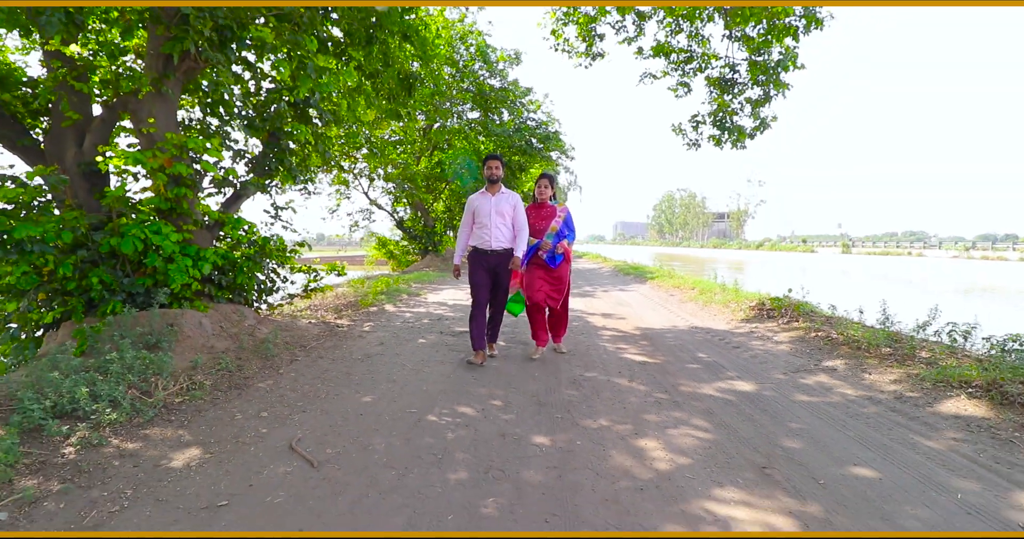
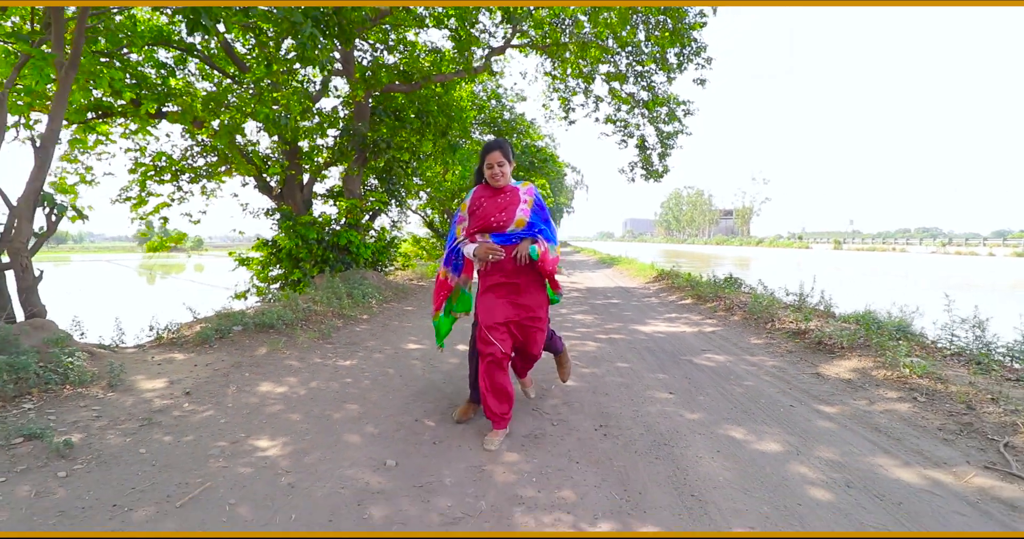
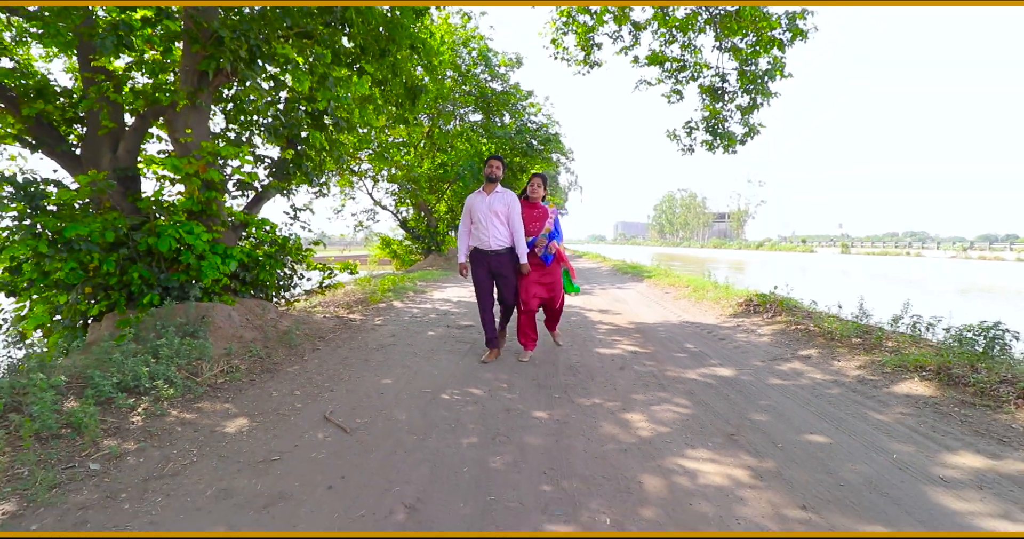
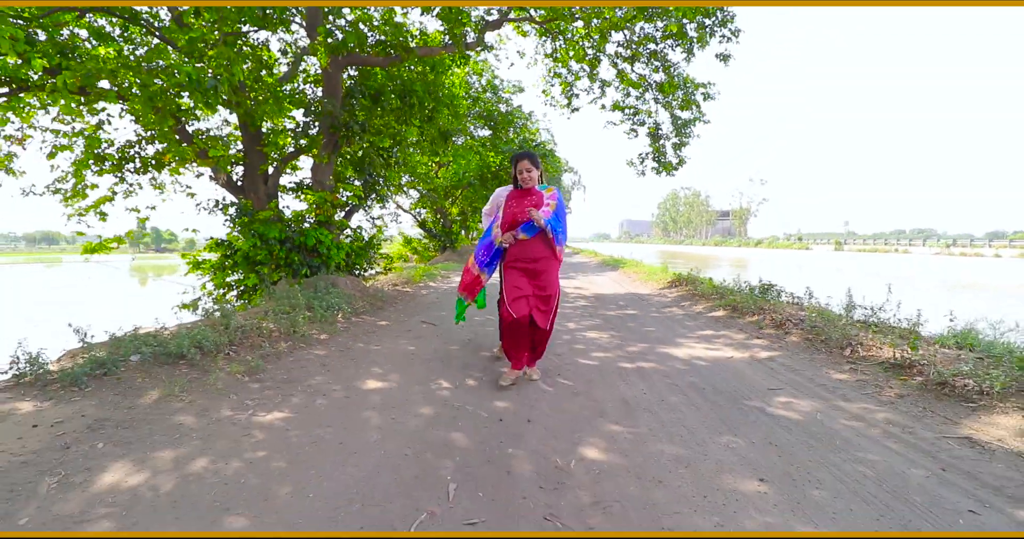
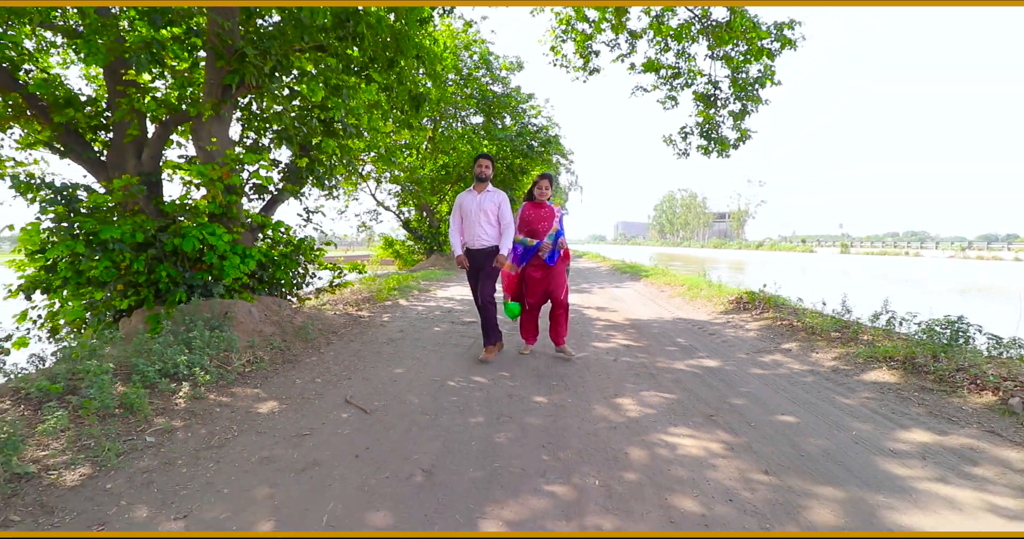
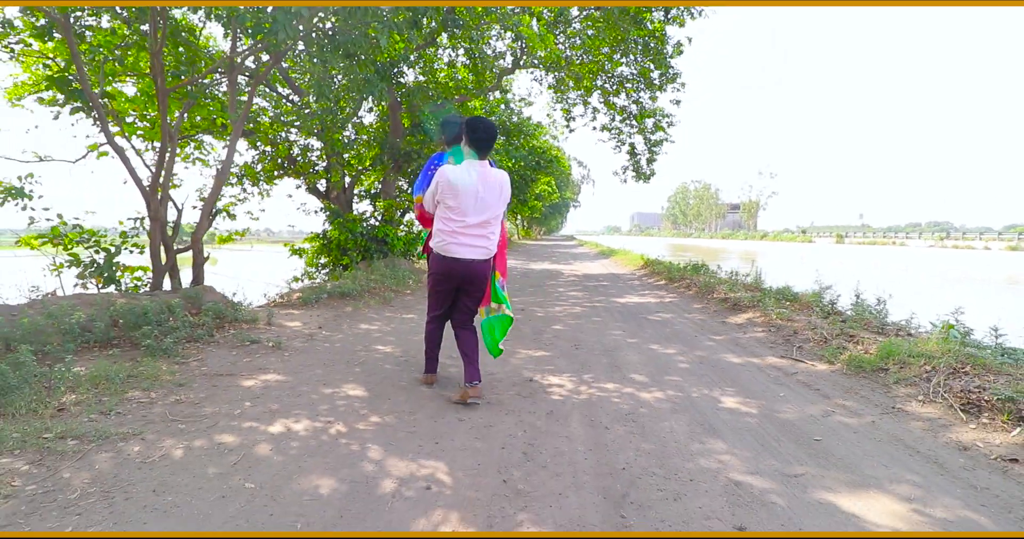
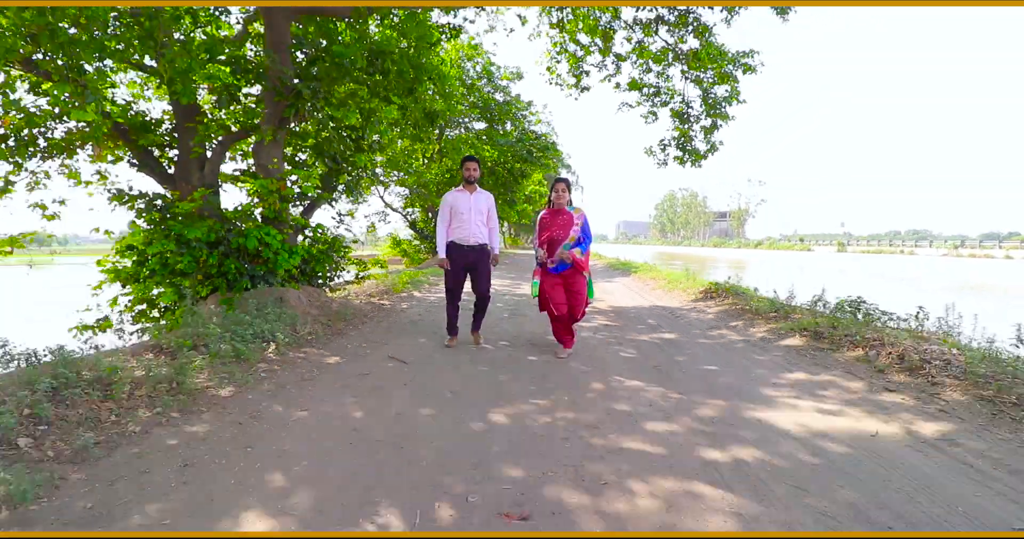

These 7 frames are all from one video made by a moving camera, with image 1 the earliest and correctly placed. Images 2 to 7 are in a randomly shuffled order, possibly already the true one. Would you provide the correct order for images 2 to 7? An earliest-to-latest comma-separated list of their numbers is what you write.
3, 5, 7, 4, 2, 6
